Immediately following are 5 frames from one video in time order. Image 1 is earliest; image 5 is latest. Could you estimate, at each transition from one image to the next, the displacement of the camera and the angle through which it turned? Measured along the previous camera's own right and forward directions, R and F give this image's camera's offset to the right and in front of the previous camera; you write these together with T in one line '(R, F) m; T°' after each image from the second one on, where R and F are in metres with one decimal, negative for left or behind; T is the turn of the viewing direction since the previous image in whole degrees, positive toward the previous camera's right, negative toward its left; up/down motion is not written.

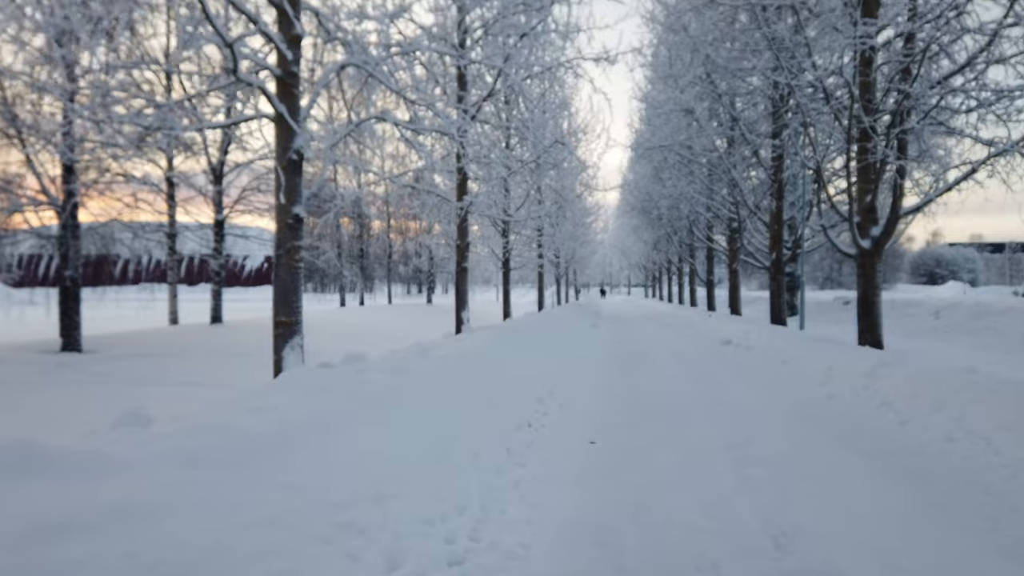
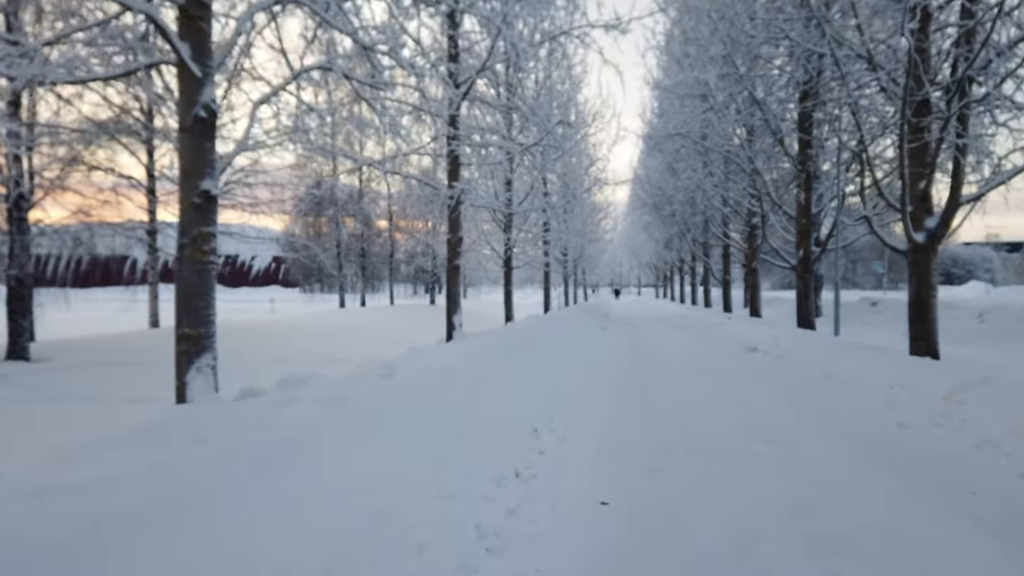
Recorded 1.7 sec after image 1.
(+0.1, +1.2) m; -1°
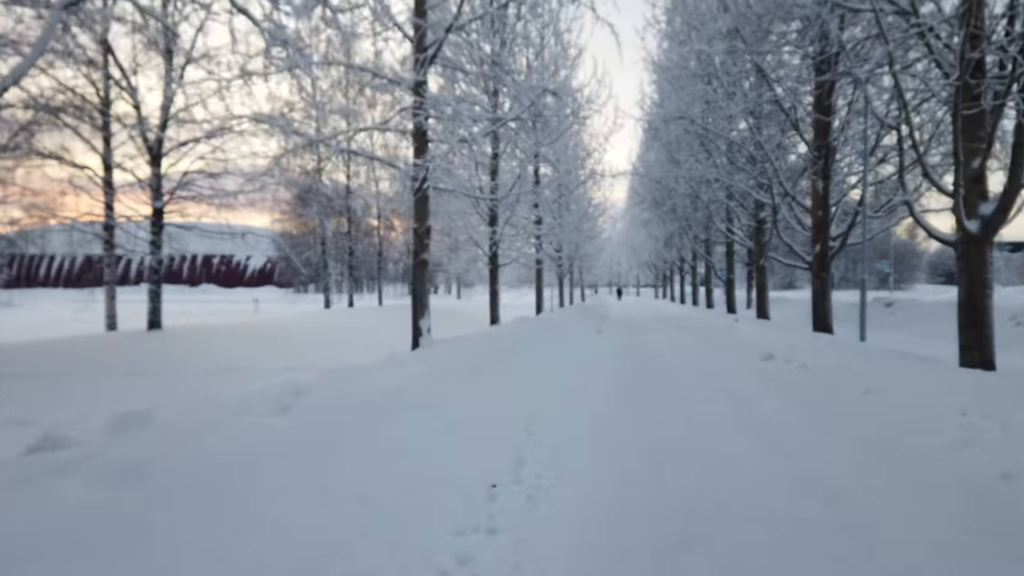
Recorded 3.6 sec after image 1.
(+0.2, +1.3) m; 0°
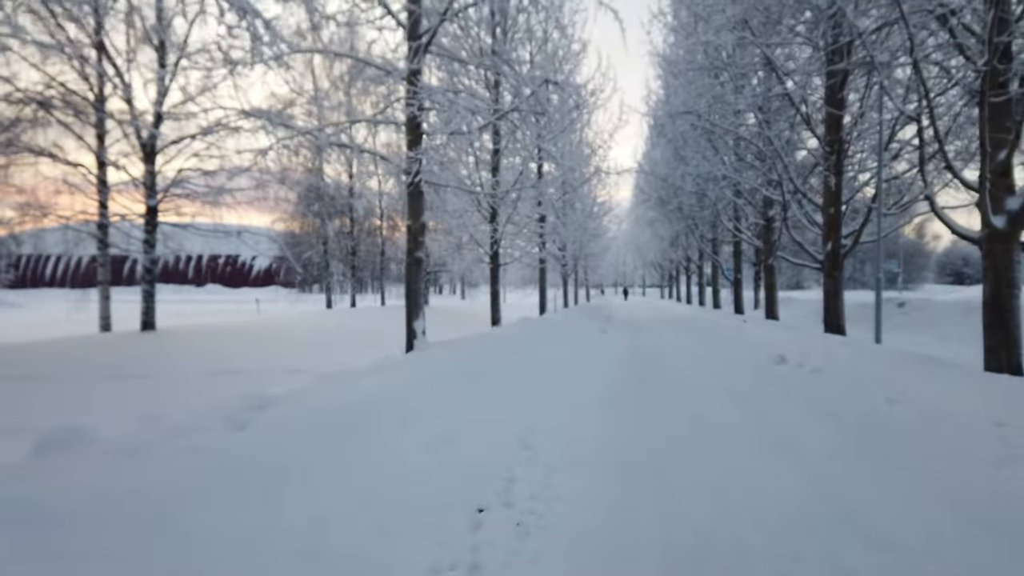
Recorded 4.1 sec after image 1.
(+0.1, +0.4) m; 0°
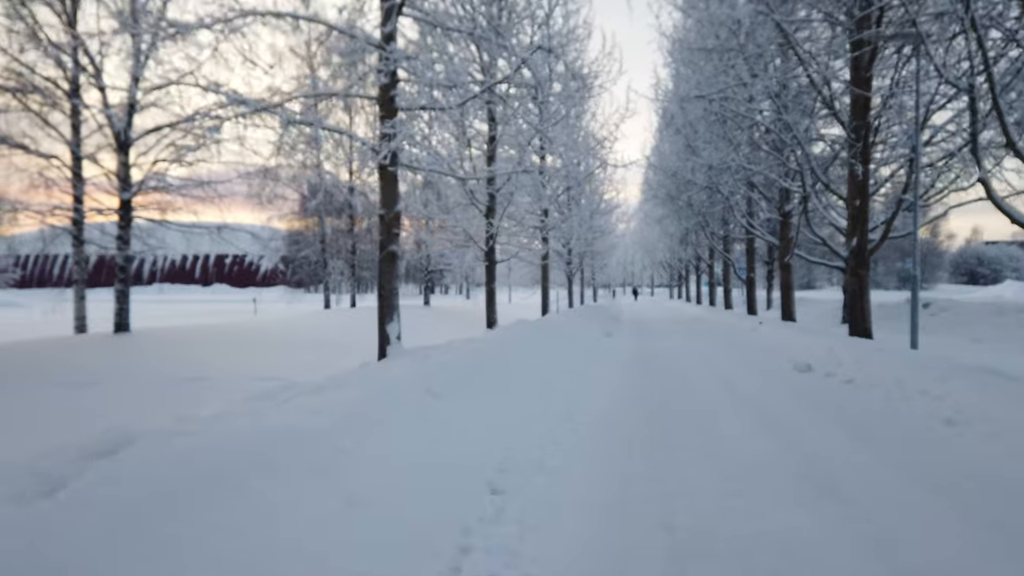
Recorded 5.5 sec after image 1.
(+0.2, +0.9) m; -1°
